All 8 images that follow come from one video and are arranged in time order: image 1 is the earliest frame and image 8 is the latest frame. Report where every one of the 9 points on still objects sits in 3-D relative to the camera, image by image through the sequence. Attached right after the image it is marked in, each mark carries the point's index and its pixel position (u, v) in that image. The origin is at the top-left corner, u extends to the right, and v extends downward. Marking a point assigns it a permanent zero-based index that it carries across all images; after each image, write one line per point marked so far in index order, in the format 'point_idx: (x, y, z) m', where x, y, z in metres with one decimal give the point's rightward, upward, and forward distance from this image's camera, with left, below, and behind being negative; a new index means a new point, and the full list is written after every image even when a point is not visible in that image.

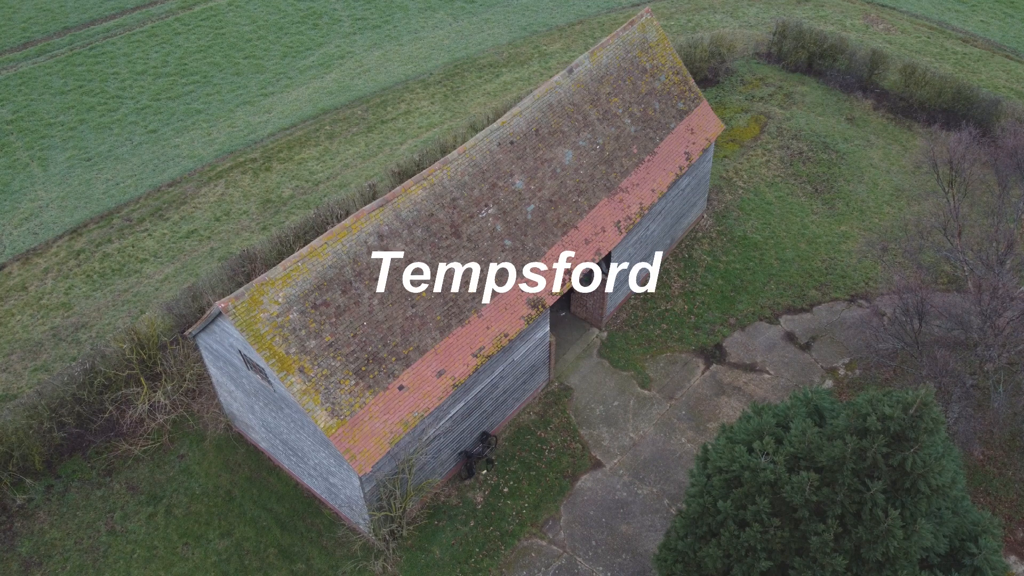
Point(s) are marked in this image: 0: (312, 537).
0: (-4.3, -5.4, +17.7) m
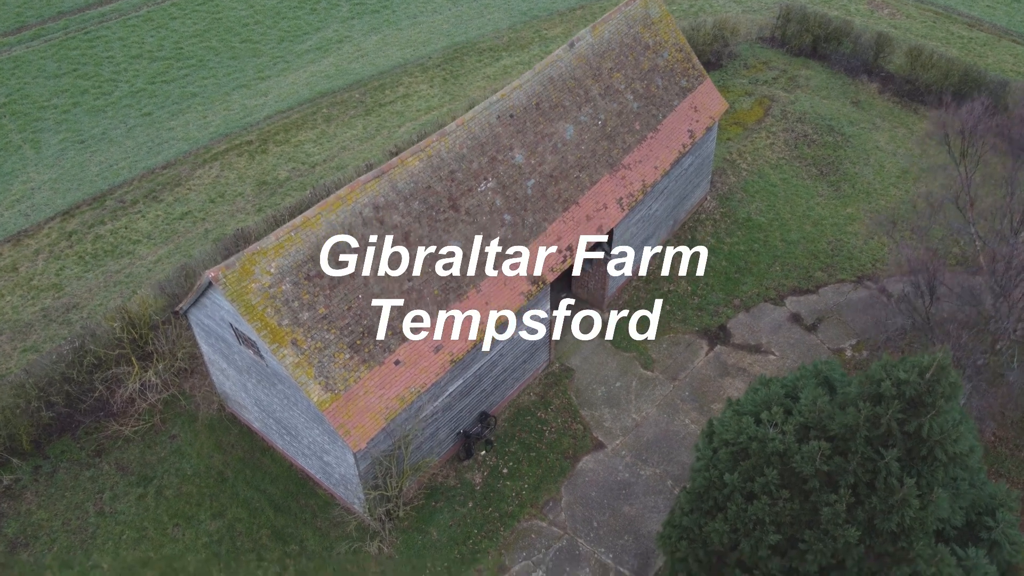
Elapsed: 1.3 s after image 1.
0: (-4.4, -4.9, +17.3) m
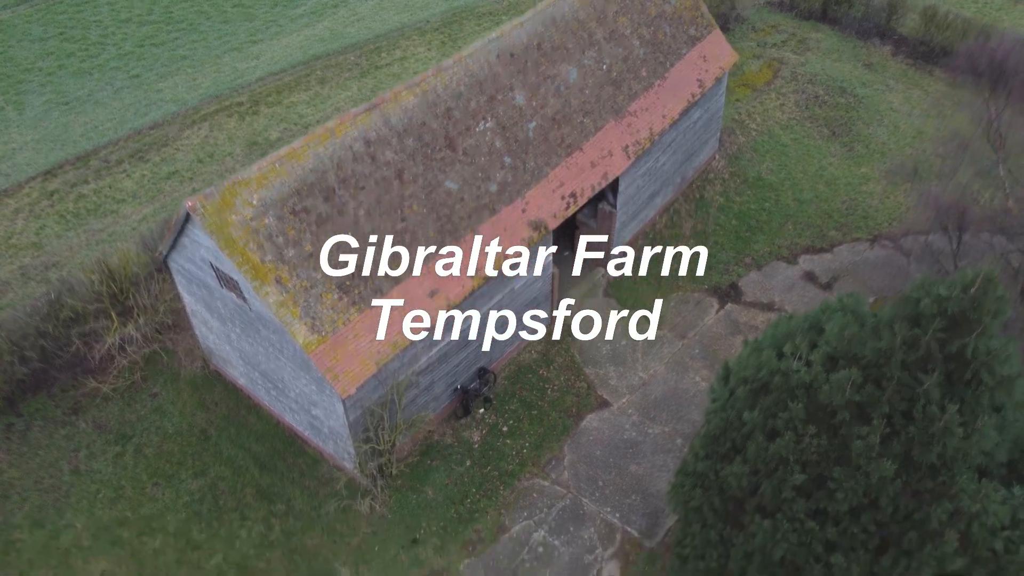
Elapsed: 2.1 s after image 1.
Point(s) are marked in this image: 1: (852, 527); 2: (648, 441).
0: (-4.4, -3.8, +16.2) m
1: (+4.4, -3.1, +10.5) m
2: (+2.8, -3.2, +17.0) m
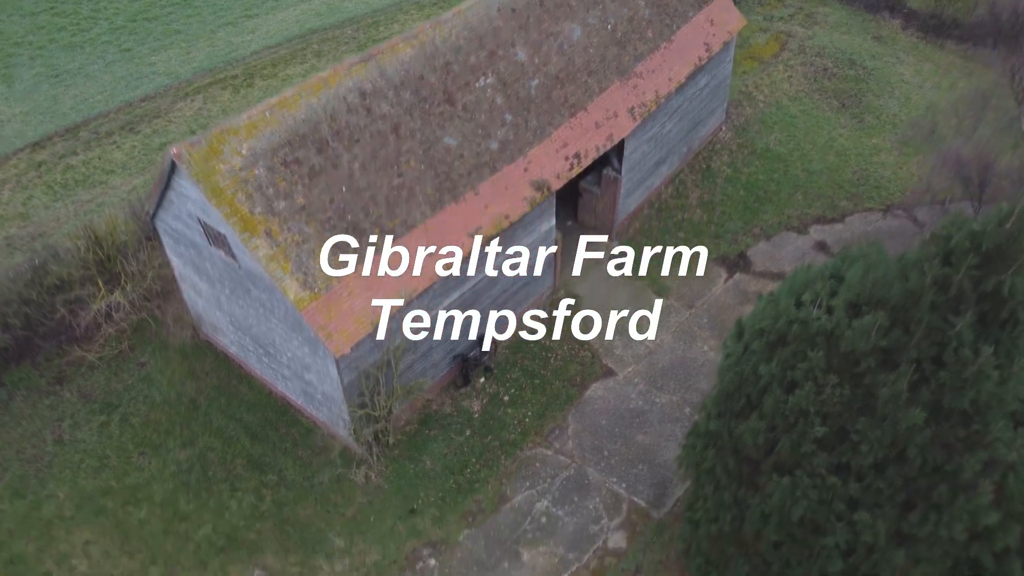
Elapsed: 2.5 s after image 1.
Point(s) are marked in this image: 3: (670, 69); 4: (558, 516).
0: (-4.3, -3.0, +15.6) m
1: (+4.4, -2.3, +9.8) m
2: (+2.9, -2.5, +16.3) m
3: (+3.7, +5.2, +19.2) m
4: (+0.8, -4.1, +14.6) m
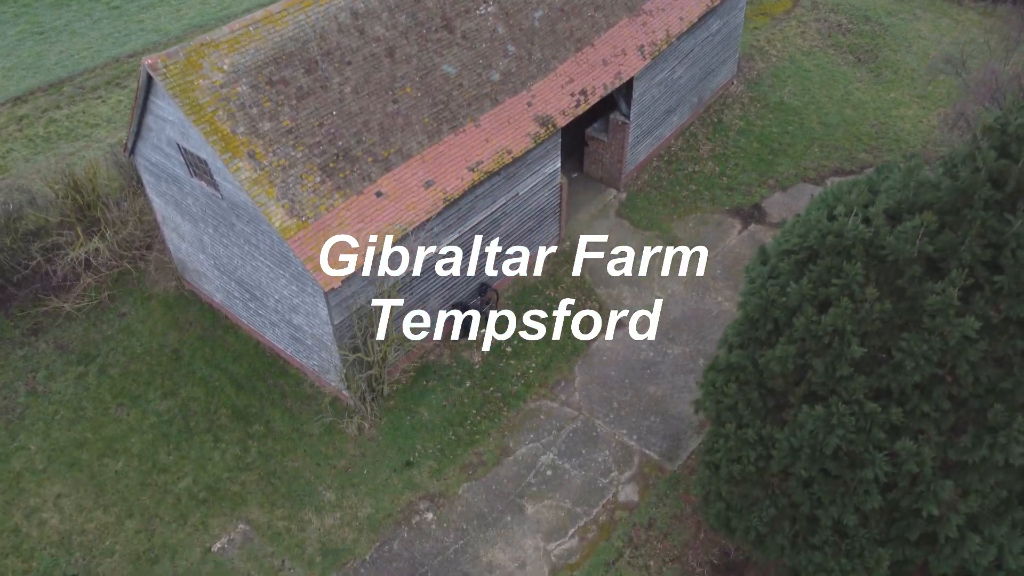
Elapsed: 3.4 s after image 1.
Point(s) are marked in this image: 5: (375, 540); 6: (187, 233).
0: (-4.3, -2.0, +14.6) m
1: (+4.5, -1.3, +8.8) m
2: (+2.9, -1.4, +15.3) m
3: (+3.8, +6.3, +18.2) m
4: (+0.9, -3.0, +13.6) m
5: (-2.1, -3.9, +12.6) m
6: (-6.0, +1.0, +15.0) m
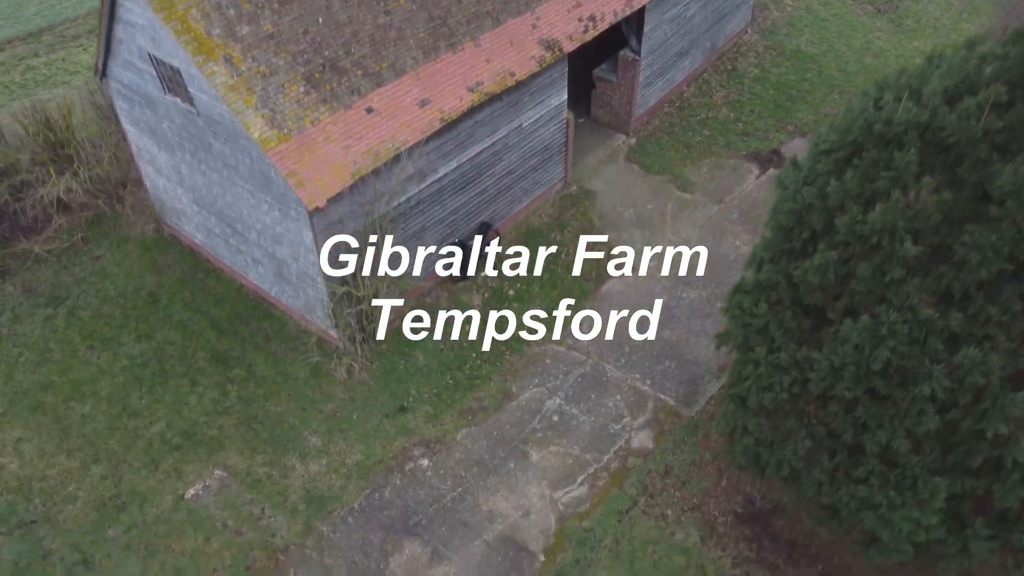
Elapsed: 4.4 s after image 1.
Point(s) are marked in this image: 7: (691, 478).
0: (-4.2, -0.9, +13.5) m
1: (+4.5, -0.2, +7.7) m
2: (+3.0, -0.3, +14.2) m
3: (+3.9, +7.3, +17.1) m
4: (+0.9, -1.9, +12.5) m
5: (-2.1, -2.8, +11.5) m
6: (-5.9, +2.1, +13.9) m
7: (+2.5, -2.7, +11.3) m
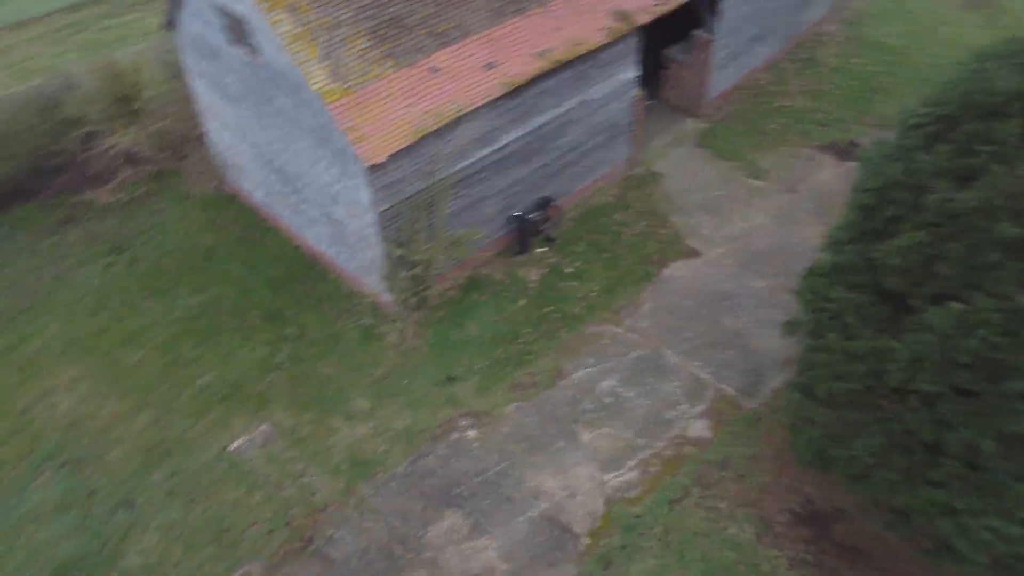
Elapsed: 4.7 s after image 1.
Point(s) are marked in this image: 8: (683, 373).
0: (-3.3, -0.2, +13.4) m
1: (+5.1, -0.1, +7.0) m
2: (+3.9, -0.1, +13.6) m
3: (+5.5, +7.5, +16.4) m
4: (+1.7, -1.6, +12.1) m
5: (-1.4, -2.3, +11.3) m
6: (-4.8, +2.9, +13.9) m
7: (+3.1, -2.4, +10.8) m
8: (+2.6, -1.3, +12.4) m
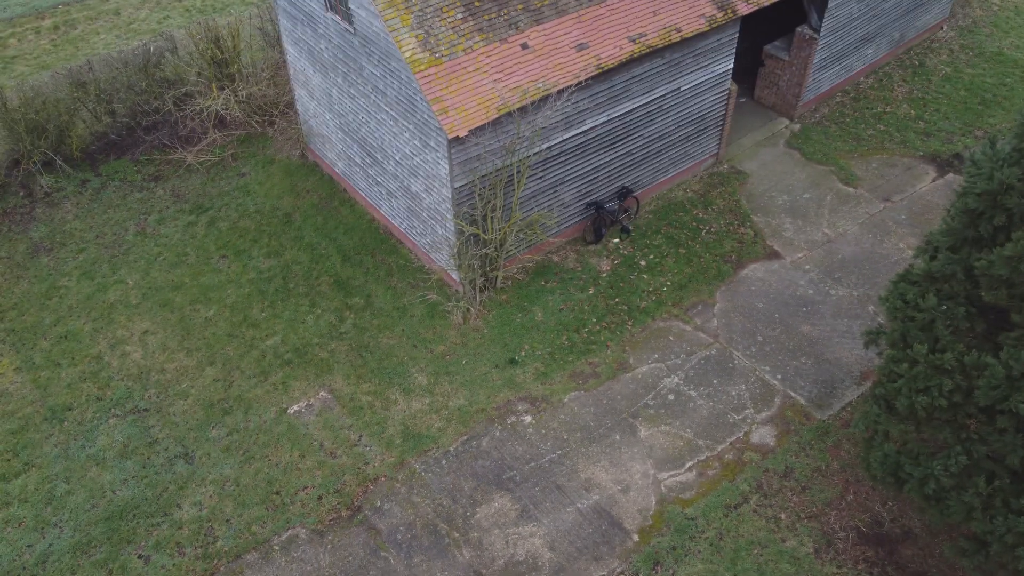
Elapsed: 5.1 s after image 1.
0: (-2.2, +0.2, +13.4) m
1: (+5.6, -0.3, +6.3) m
2: (+5.0, -0.2, +13.0) m
3: (+7.4, +7.2, +15.6) m
4: (+2.5, -1.5, +11.6) m
5: (-0.7, -2.0, +11.1) m
6: (-3.4, +3.4, +14.0) m
7: (+3.8, -2.5, +10.3) m
8: (+3.5, -1.3, +11.9) m
